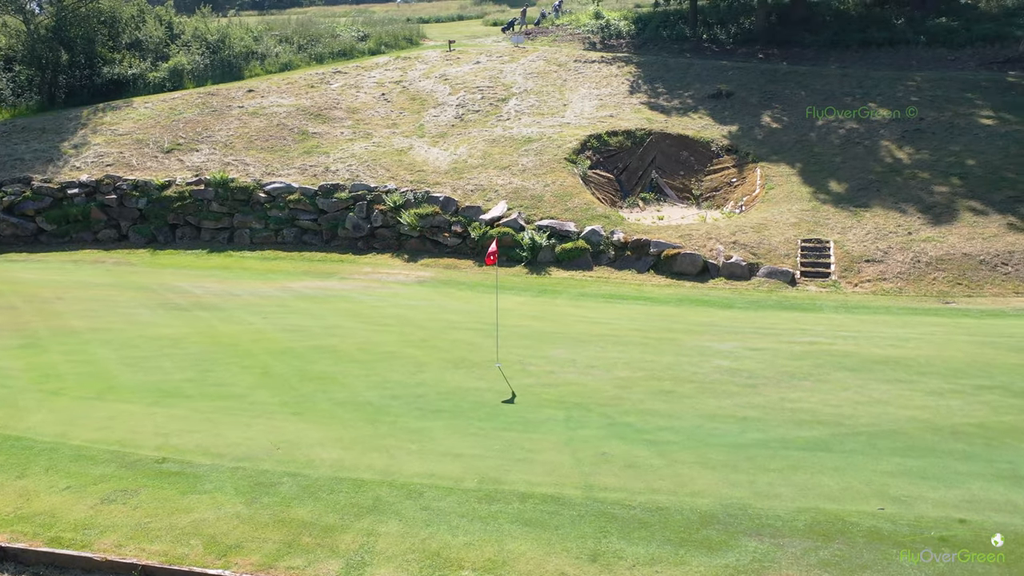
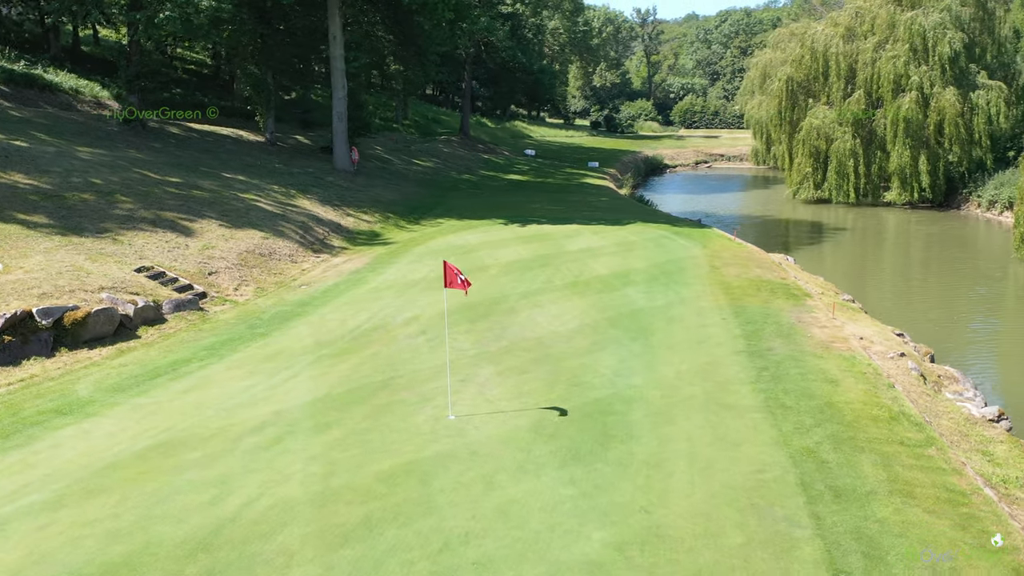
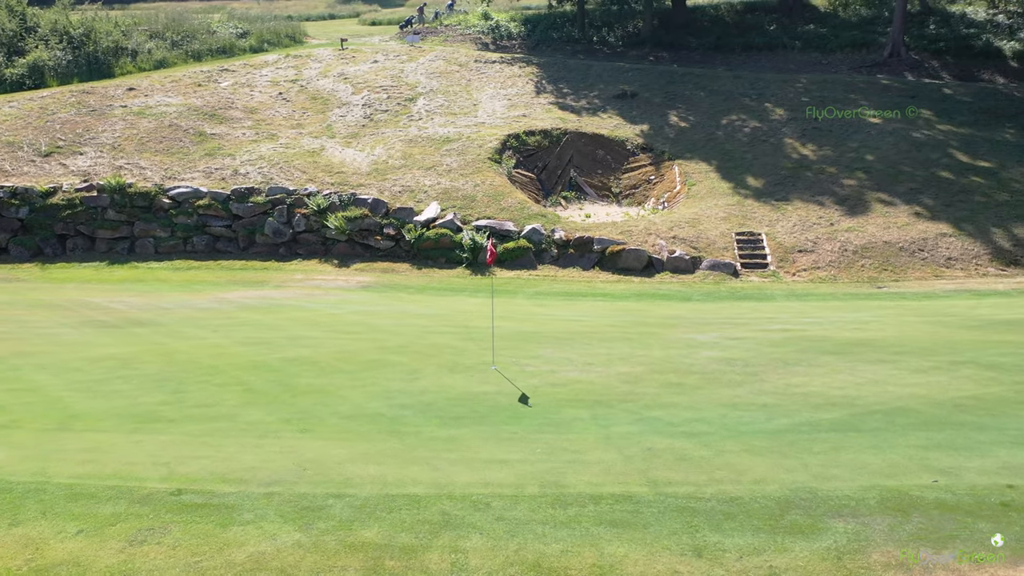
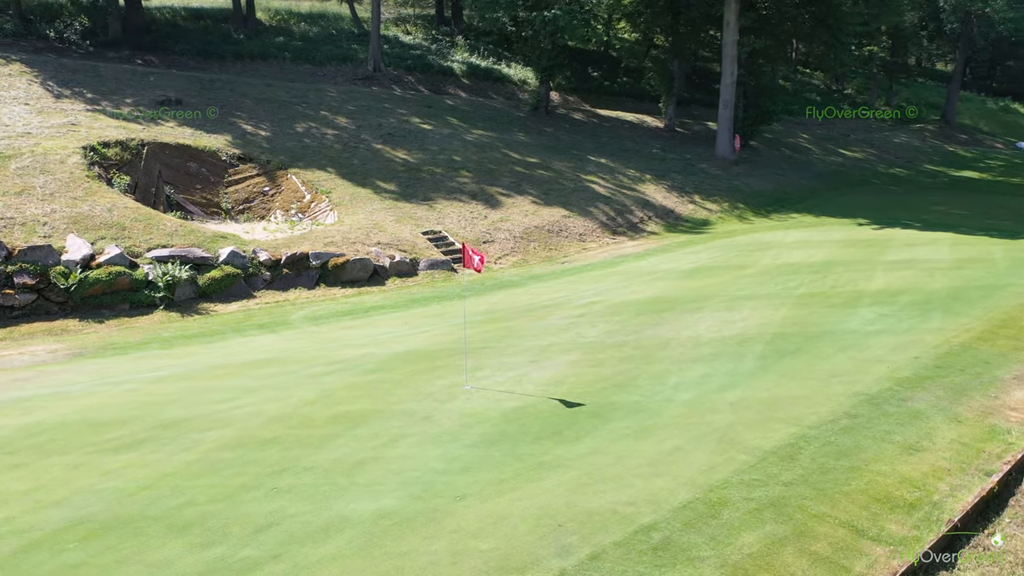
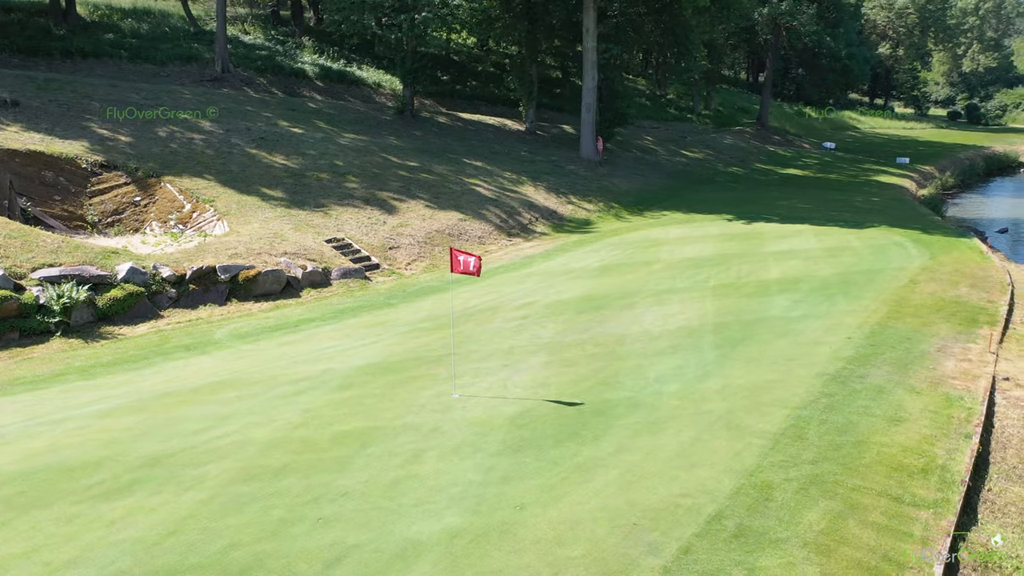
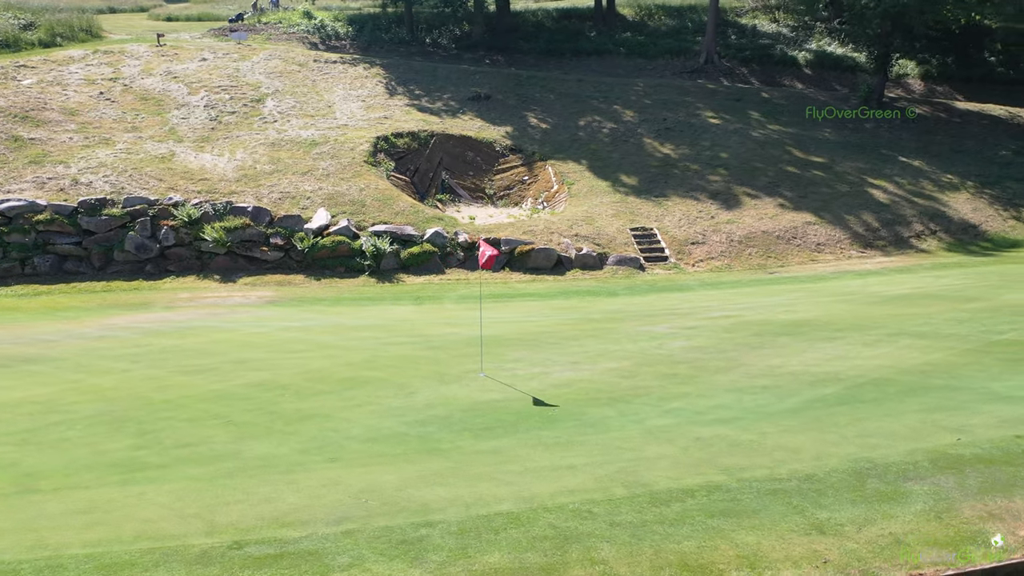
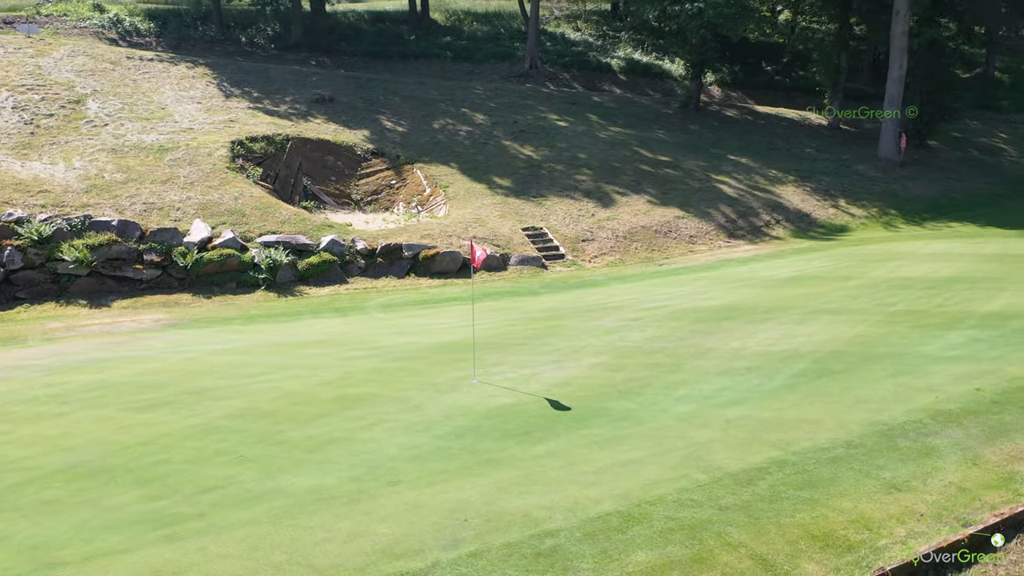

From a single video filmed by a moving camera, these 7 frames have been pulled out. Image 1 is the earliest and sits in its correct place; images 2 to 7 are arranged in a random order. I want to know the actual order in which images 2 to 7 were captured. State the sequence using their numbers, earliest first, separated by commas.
3, 6, 7, 4, 5, 2
